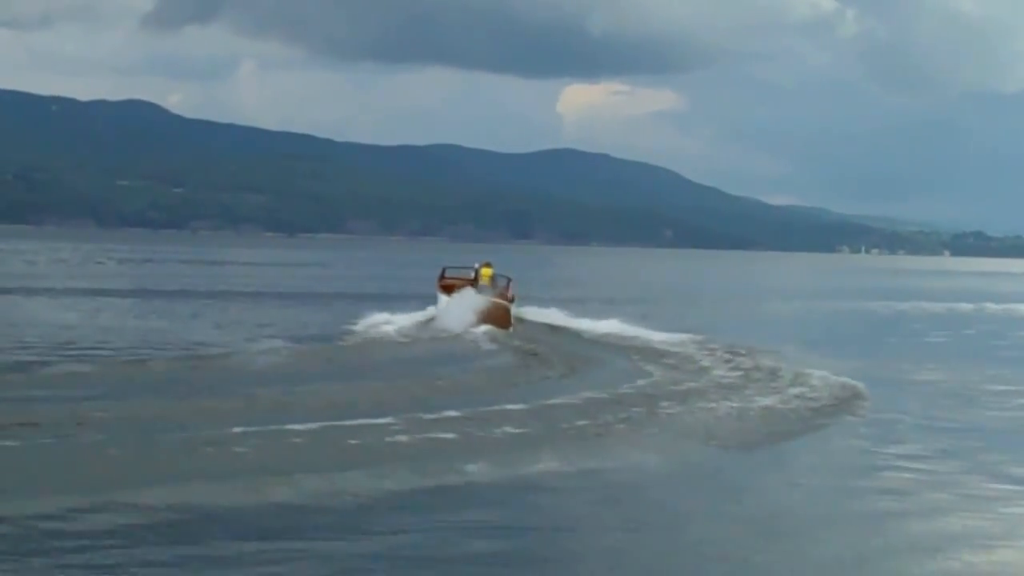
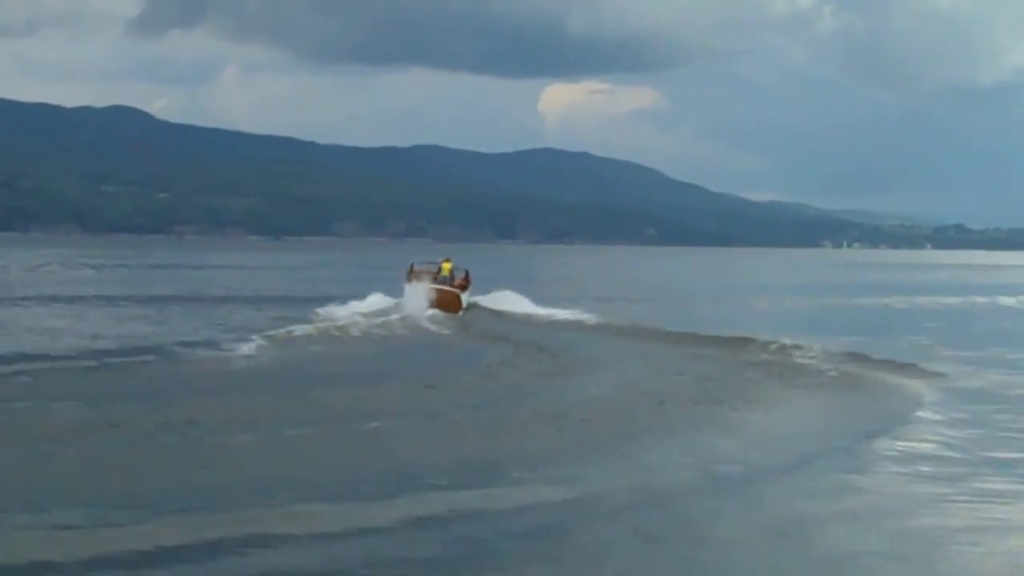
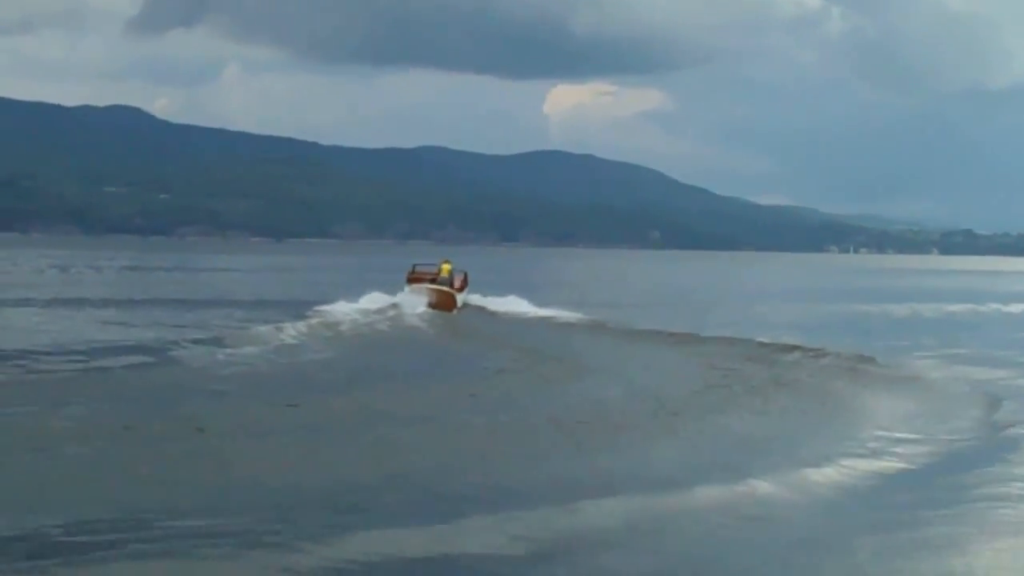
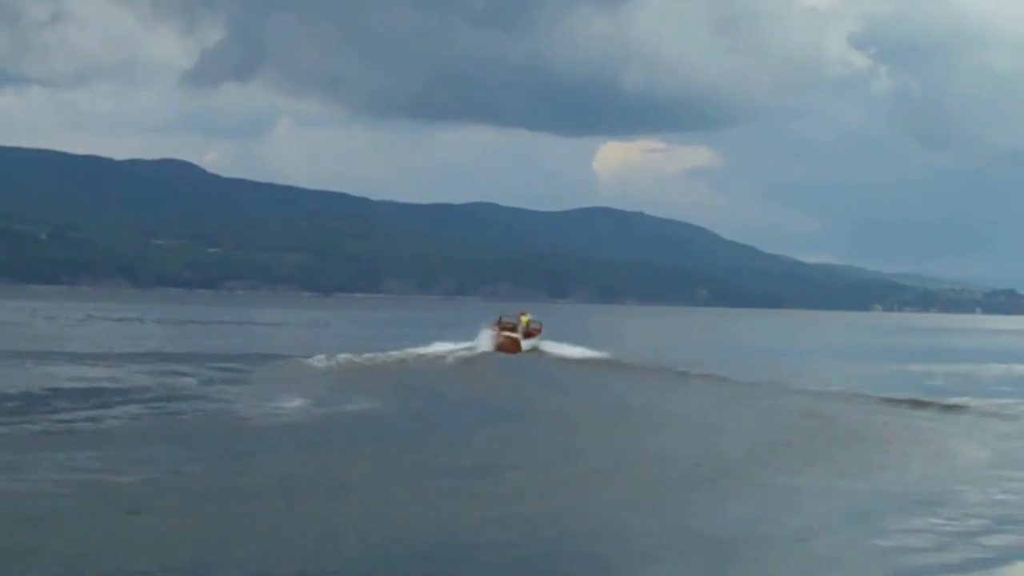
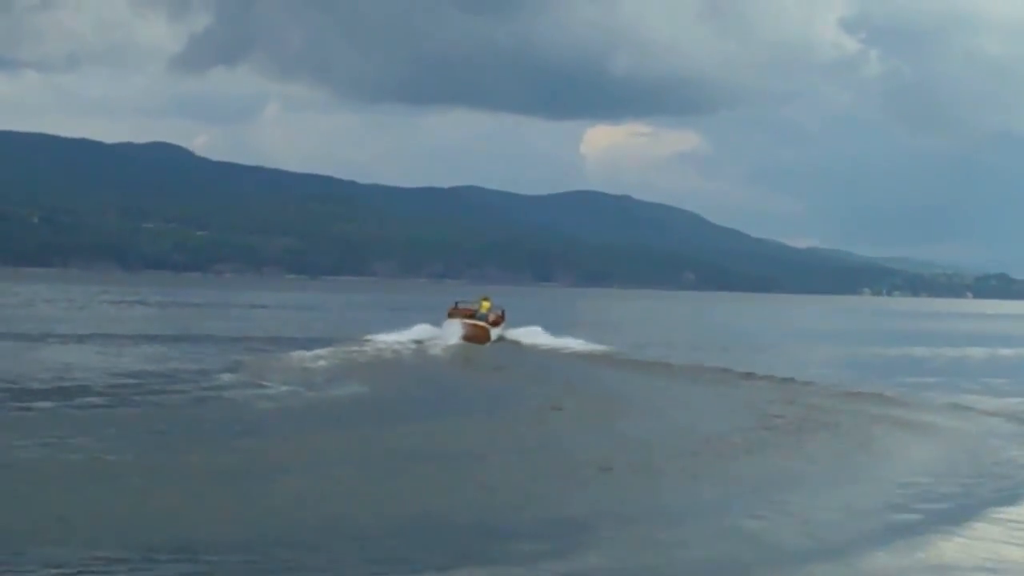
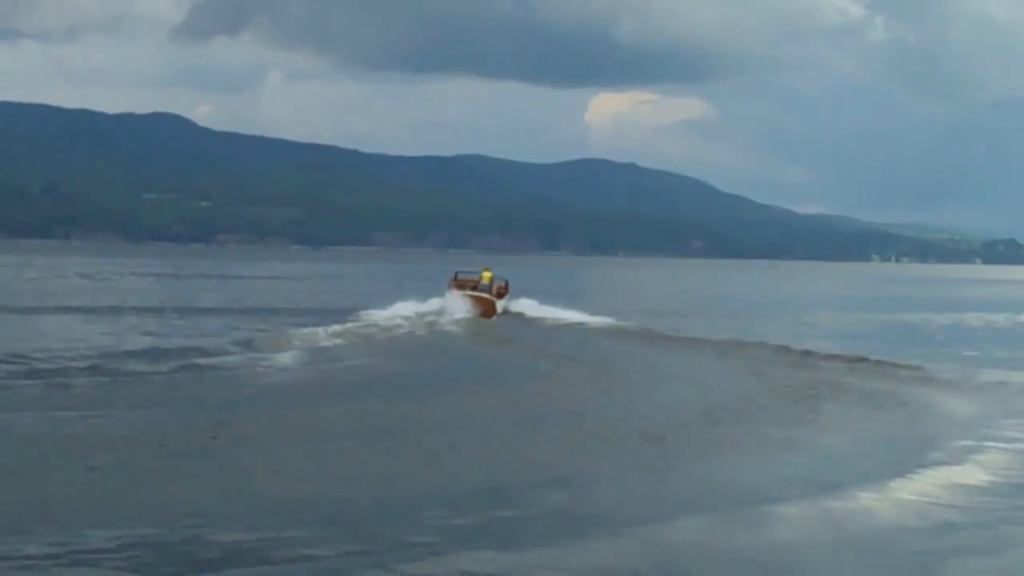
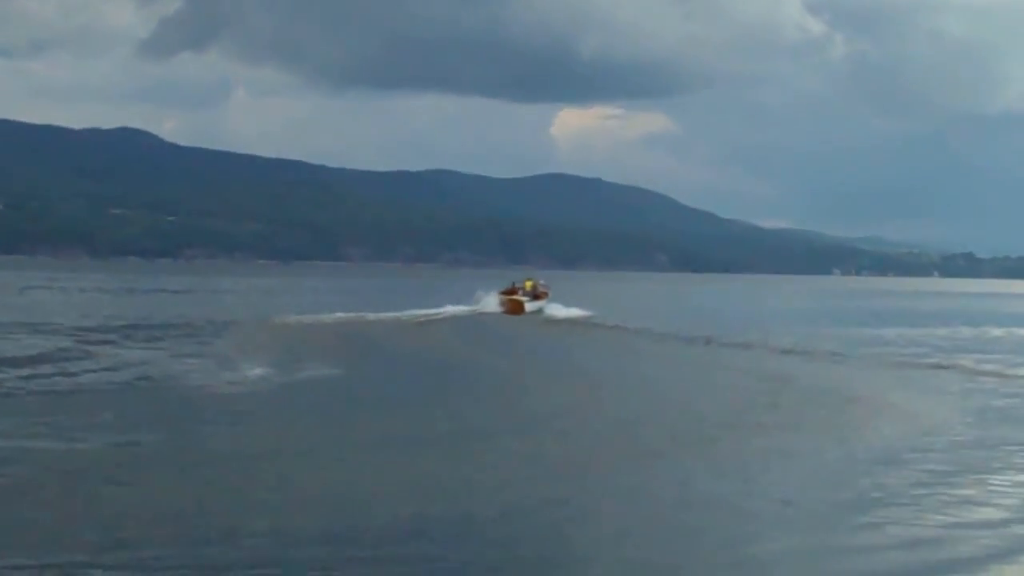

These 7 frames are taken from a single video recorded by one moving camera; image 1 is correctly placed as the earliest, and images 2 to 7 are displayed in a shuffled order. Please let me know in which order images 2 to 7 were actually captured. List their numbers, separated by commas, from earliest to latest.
2, 3, 6, 5, 4, 7
